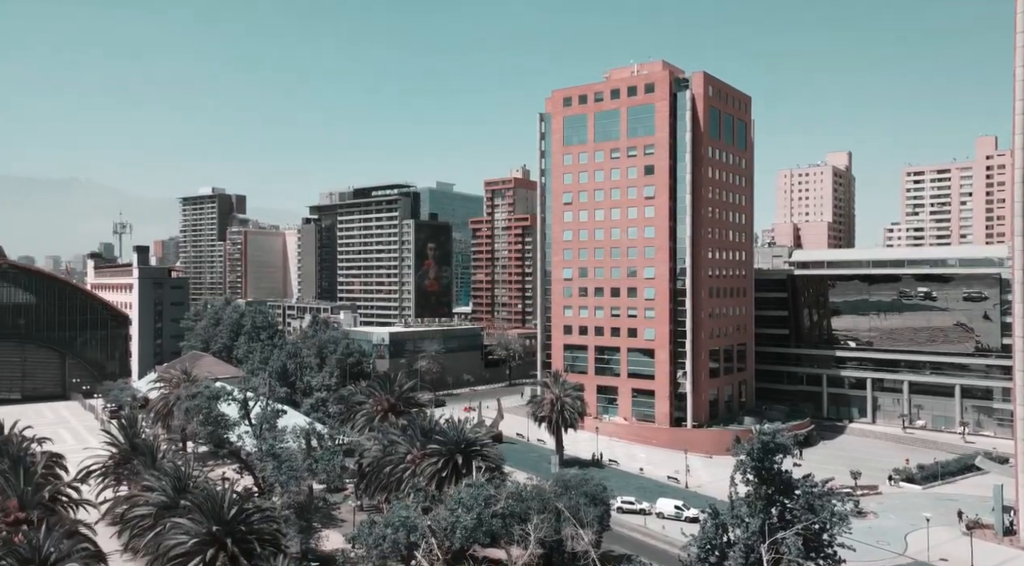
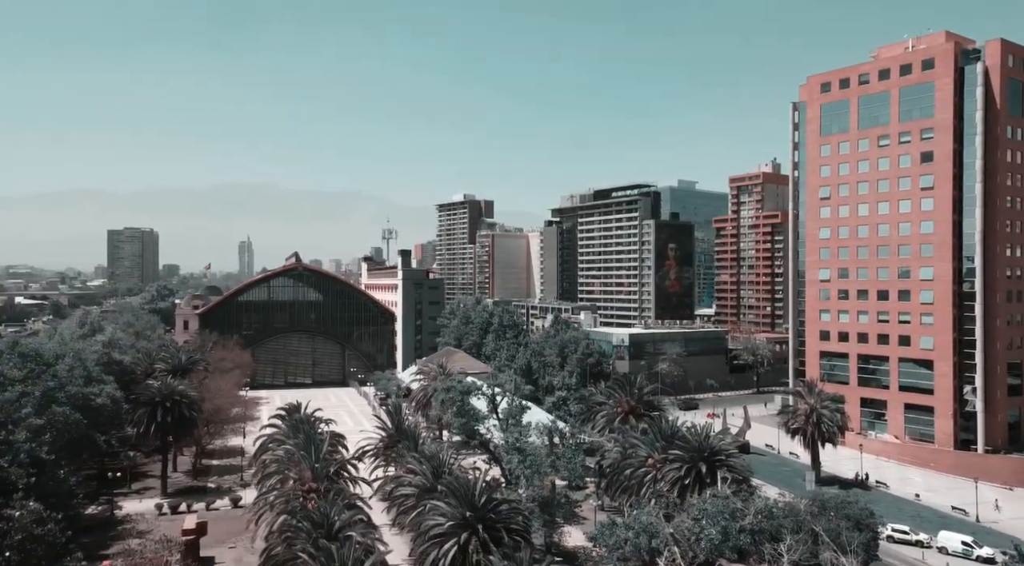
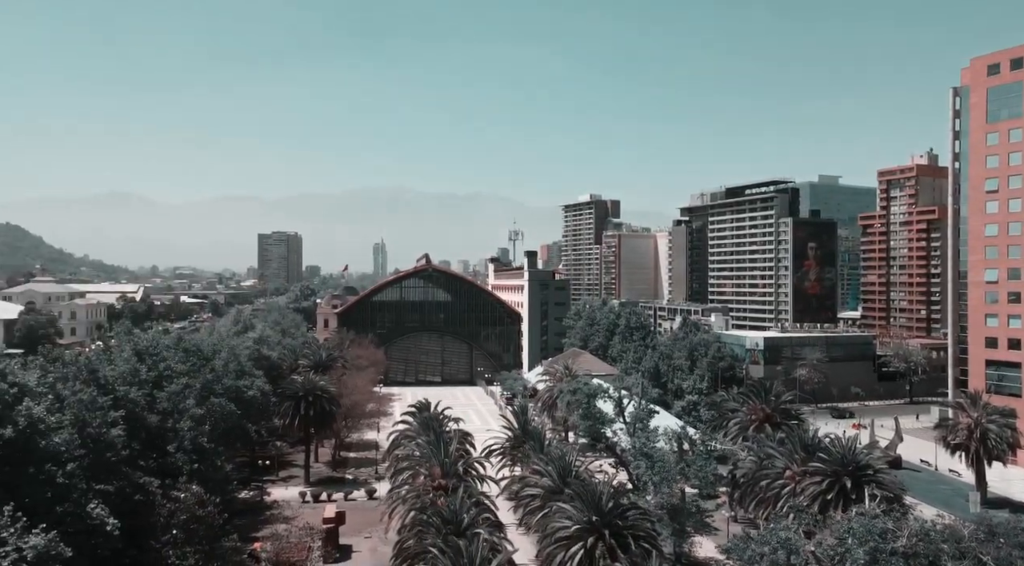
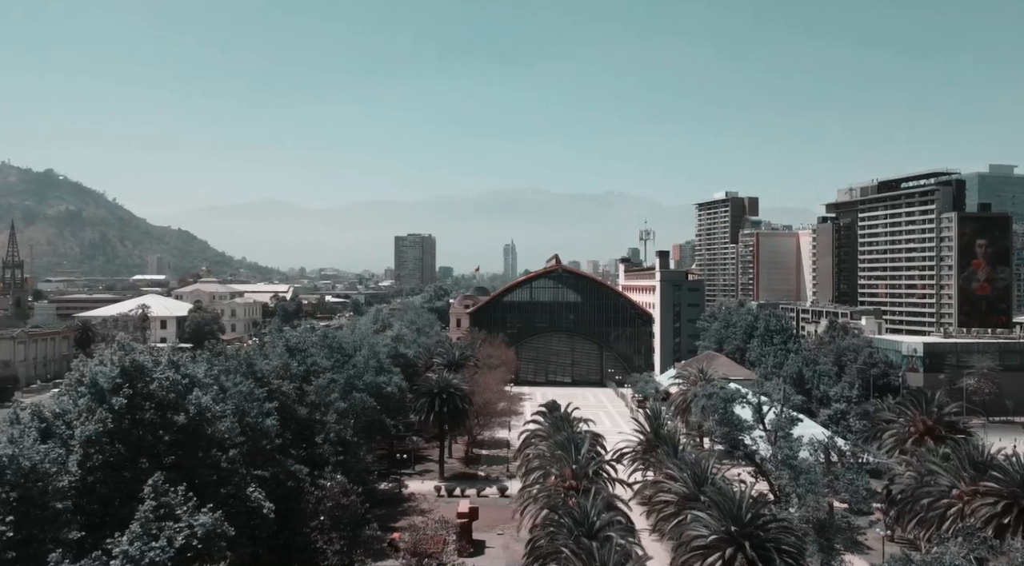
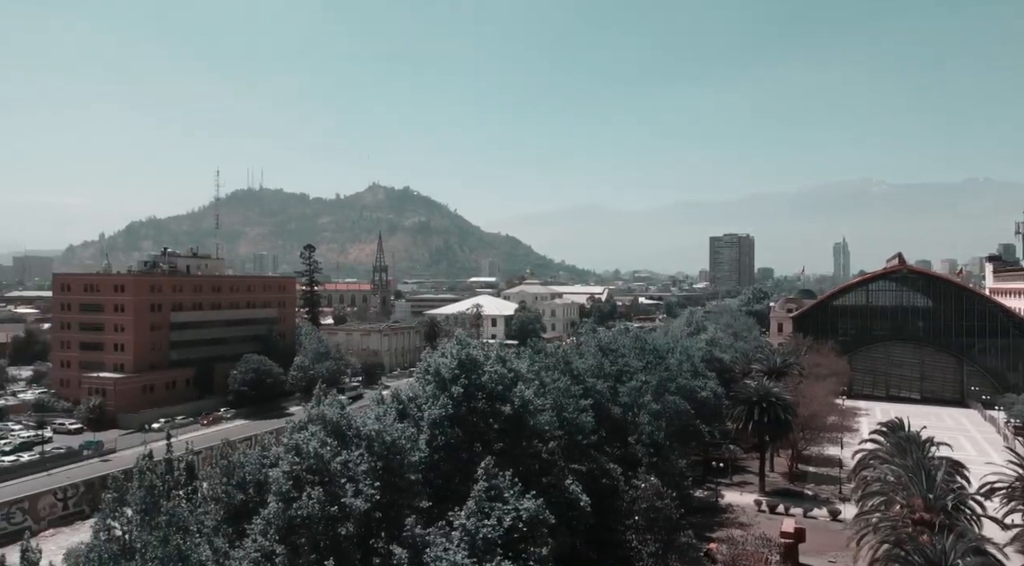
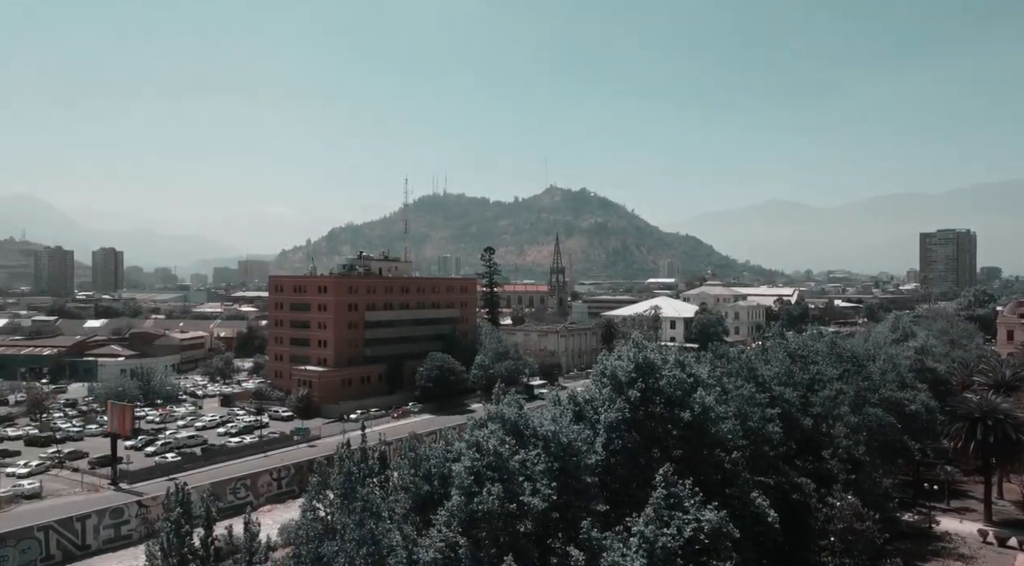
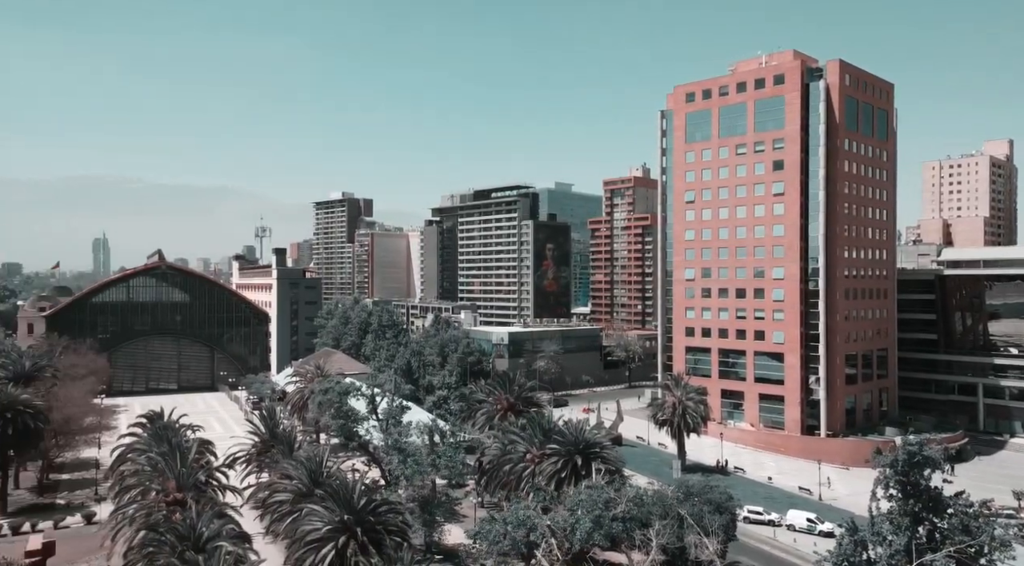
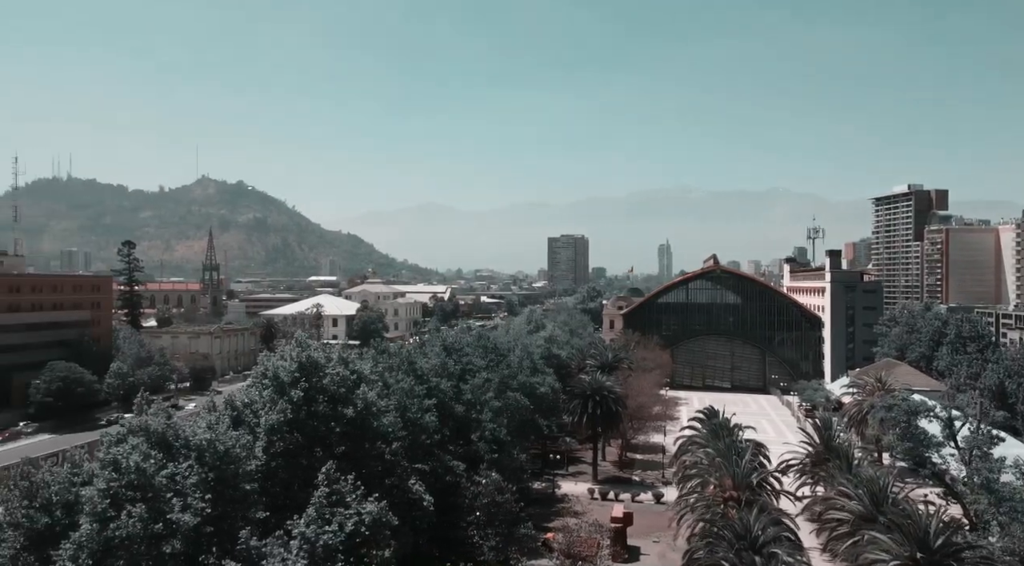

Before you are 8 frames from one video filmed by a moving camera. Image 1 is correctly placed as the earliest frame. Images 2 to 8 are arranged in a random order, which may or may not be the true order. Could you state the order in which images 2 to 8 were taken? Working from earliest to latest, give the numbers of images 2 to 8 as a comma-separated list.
7, 2, 3, 4, 8, 5, 6
